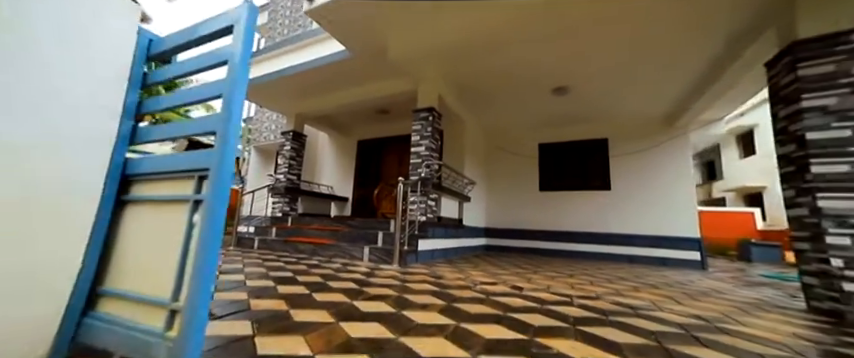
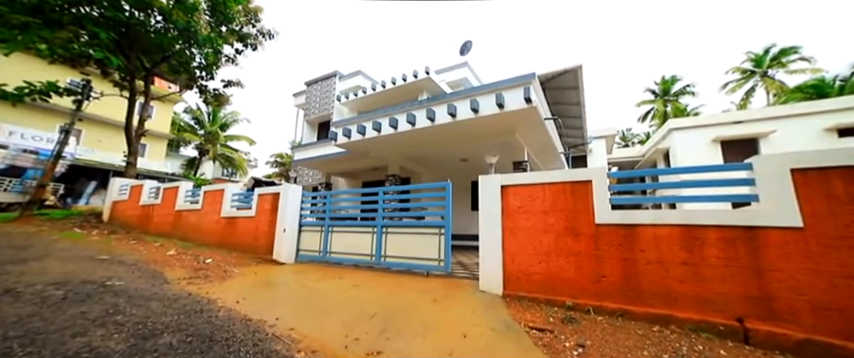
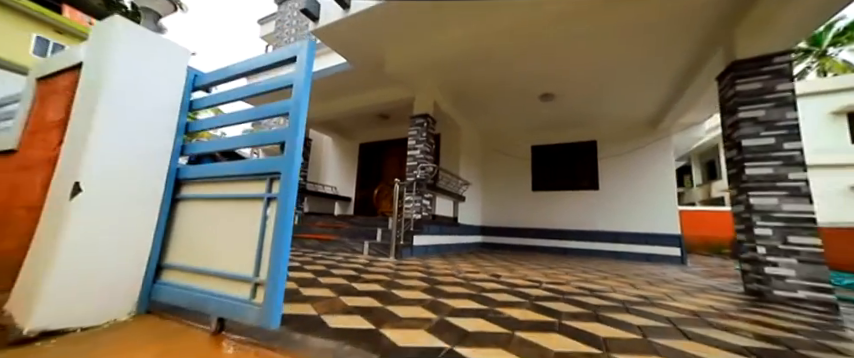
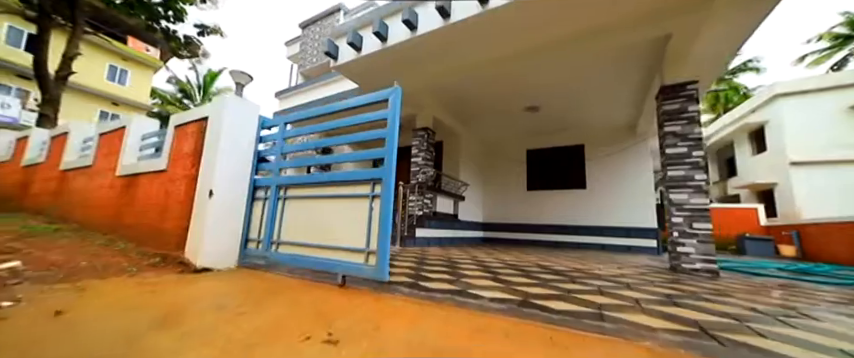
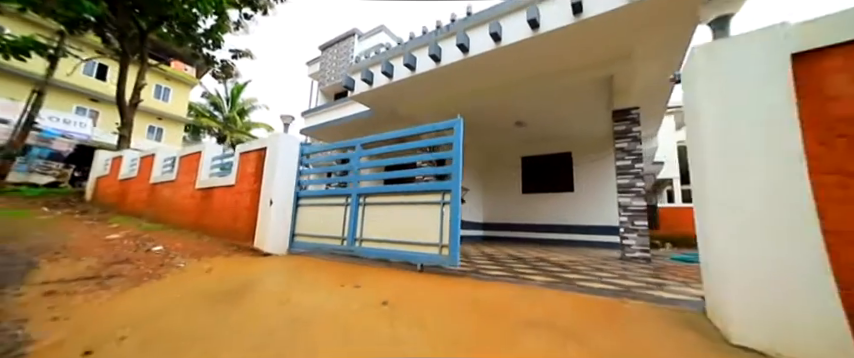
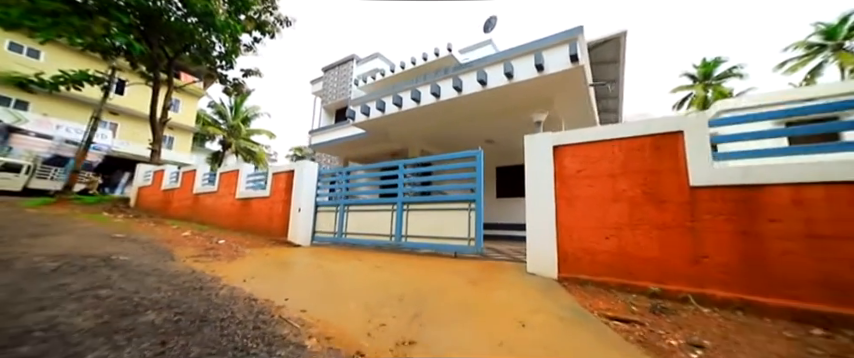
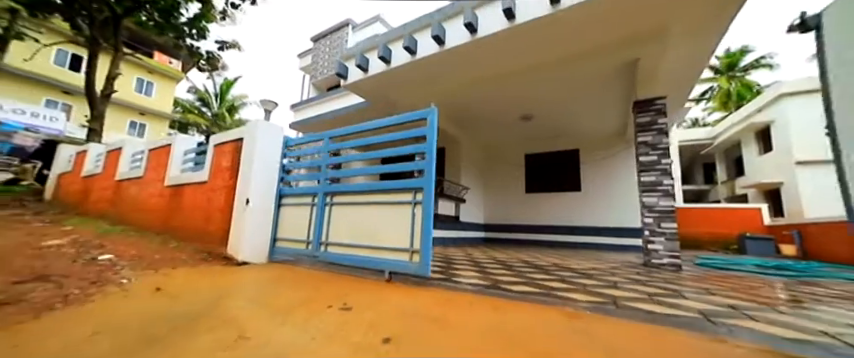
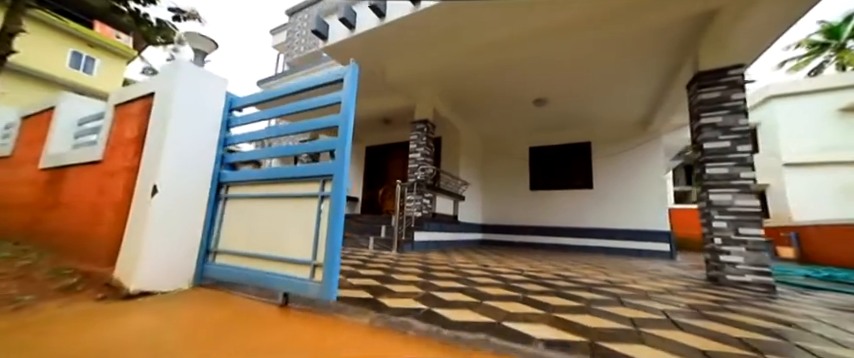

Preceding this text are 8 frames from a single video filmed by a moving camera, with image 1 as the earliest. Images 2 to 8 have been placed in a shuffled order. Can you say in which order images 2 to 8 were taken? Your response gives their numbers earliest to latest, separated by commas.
3, 8, 4, 7, 5, 6, 2
